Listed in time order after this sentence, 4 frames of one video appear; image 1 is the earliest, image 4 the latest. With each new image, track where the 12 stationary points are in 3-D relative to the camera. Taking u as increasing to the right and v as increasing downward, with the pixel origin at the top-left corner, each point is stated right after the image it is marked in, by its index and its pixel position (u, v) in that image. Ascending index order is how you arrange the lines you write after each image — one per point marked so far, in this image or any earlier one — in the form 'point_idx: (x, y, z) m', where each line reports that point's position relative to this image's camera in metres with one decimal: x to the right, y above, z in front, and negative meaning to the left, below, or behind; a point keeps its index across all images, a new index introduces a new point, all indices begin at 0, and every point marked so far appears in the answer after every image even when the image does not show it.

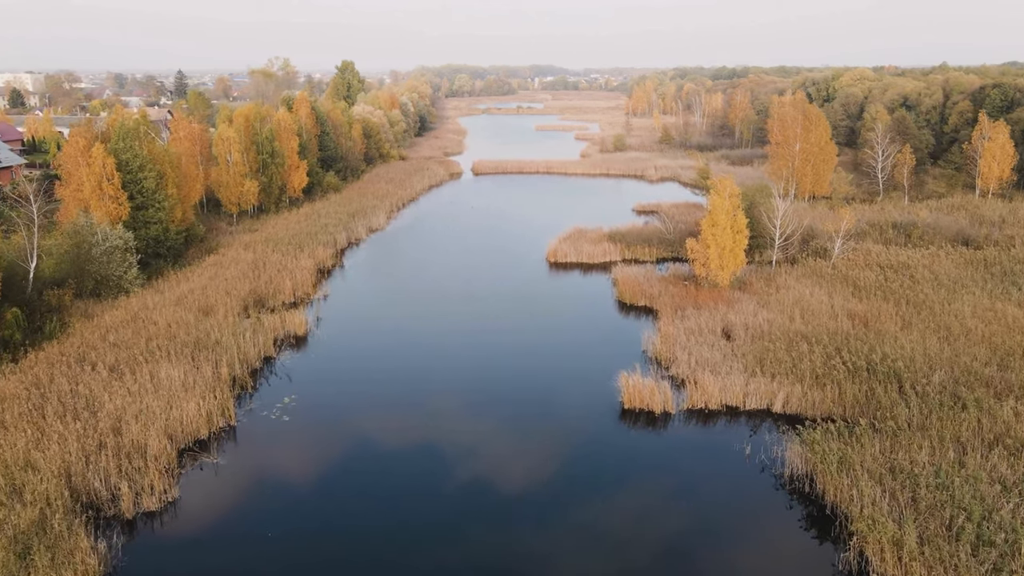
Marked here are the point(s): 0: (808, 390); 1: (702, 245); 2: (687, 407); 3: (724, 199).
0: (+6.7, -2.3, +13.5) m
1: (+6.2, +1.5, +19.8) m
2: (+4.1, -2.7, +13.8) m
3: (+6.7, +2.8, +19.0) m
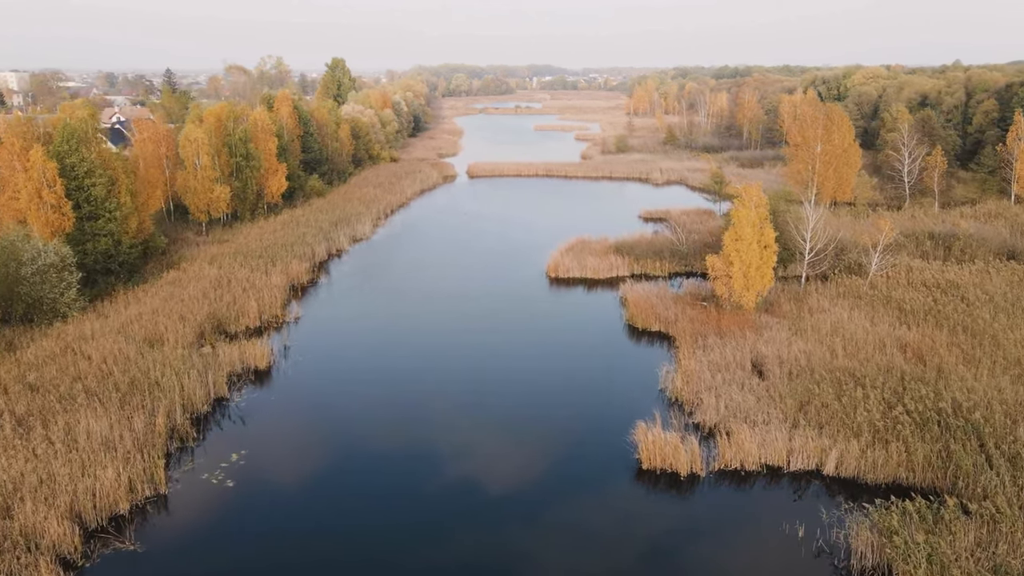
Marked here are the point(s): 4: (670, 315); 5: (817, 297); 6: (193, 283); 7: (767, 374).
0: (+6.6, -3.0, +11.1) m
1: (+6.1, +0.8, +17.4) m
2: (+4.0, -3.4, +11.4) m
3: (+6.6, +2.2, +16.6) m
4: (+4.7, -0.8, +17.7) m
5: (+9.1, -0.3, +17.9) m
6: (-10.2, +0.2, +19.1) m
7: (+5.9, -2.0, +13.9) m
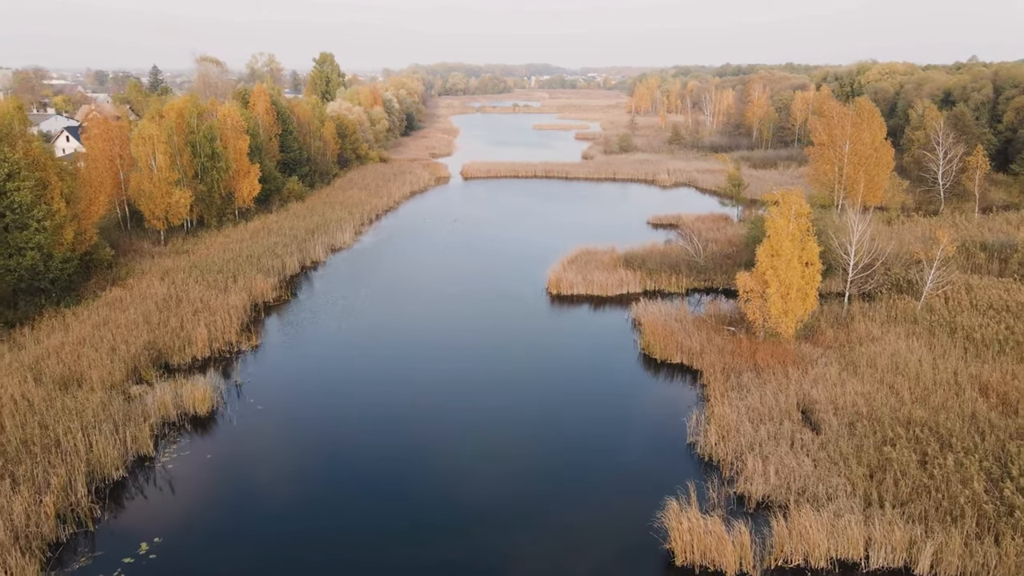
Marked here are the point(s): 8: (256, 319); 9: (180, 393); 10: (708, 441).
0: (+6.5, -3.5, +8.4) m
1: (+6.0, +0.2, +14.7) m
2: (+3.9, -4.0, +8.7) m
3: (+6.5, +1.6, +14.0) m
4: (+4.6, -1.4, +15.0) m
5: (+9.0, -0.9, +15.2) m
6: (-10.3, -0.4, +16.4) m
7: (+5.8, -2.6, +11.3) m
8: (-7.8, -0.9, +18.1) m
9: (-7.0, -2.2, +12.7) m
10: (+3.8, -2.9, +11.3) m
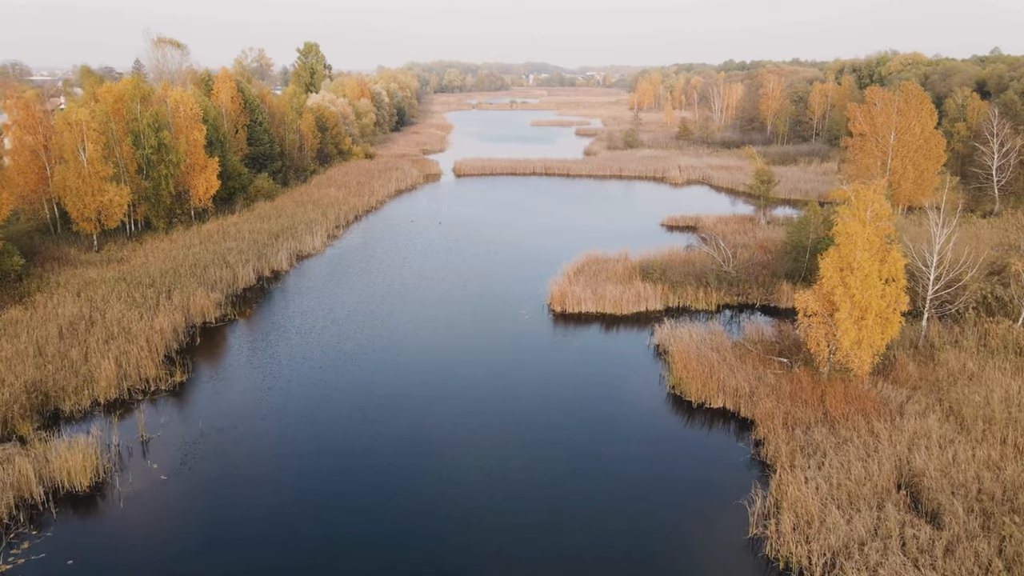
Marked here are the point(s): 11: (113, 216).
0: (+6.4, -4.0, +5.1) m
1: (+5.9, -0.2, +11.4) m
2: (+3.7, -4.4, +5.4) m
3: (+6.3, +1.1, +10.7) m
4: (+4.4, -1.8, +11.7) m
5: (+8.9, -1.3, +11.9) m
6: (-10.4, -0.9, +13.1) m
7: (+5.7, -3.0, +8.0) m
8: (-7.9, -1.4, +14.8) m
9: (-7.1, -2.7, +9.4) m
10: (+3.6, -3.3, +8.0) m
11: (-12.5, +2.2, +18.6) m
